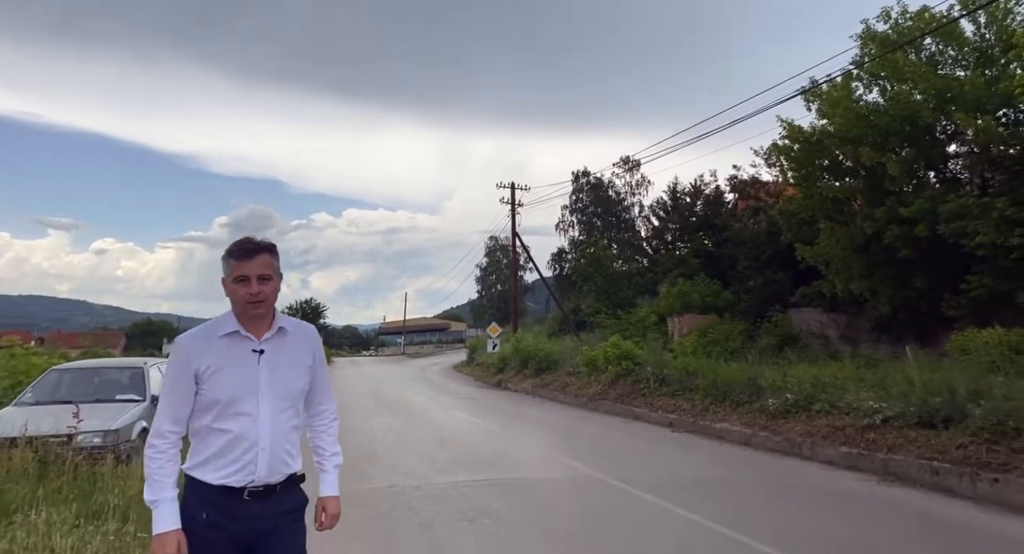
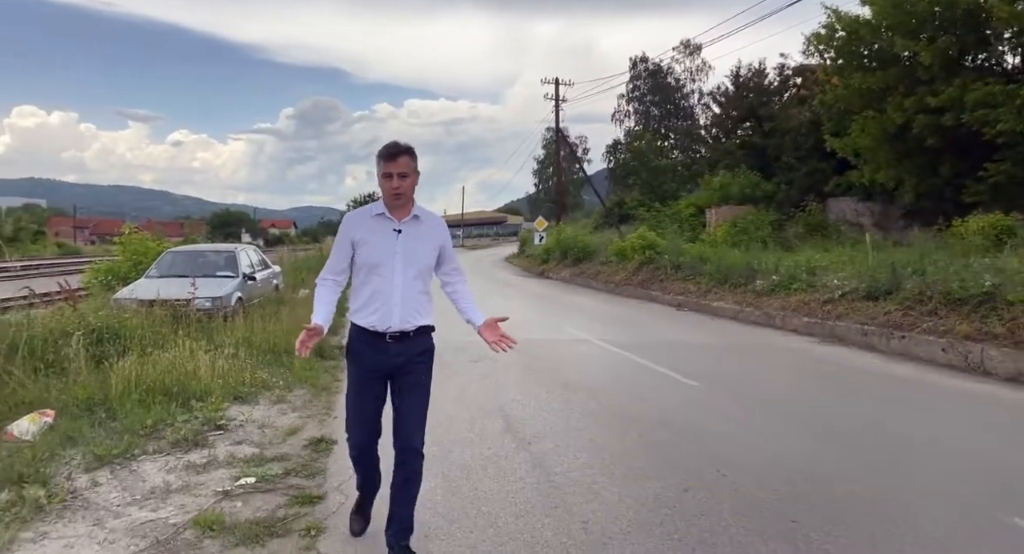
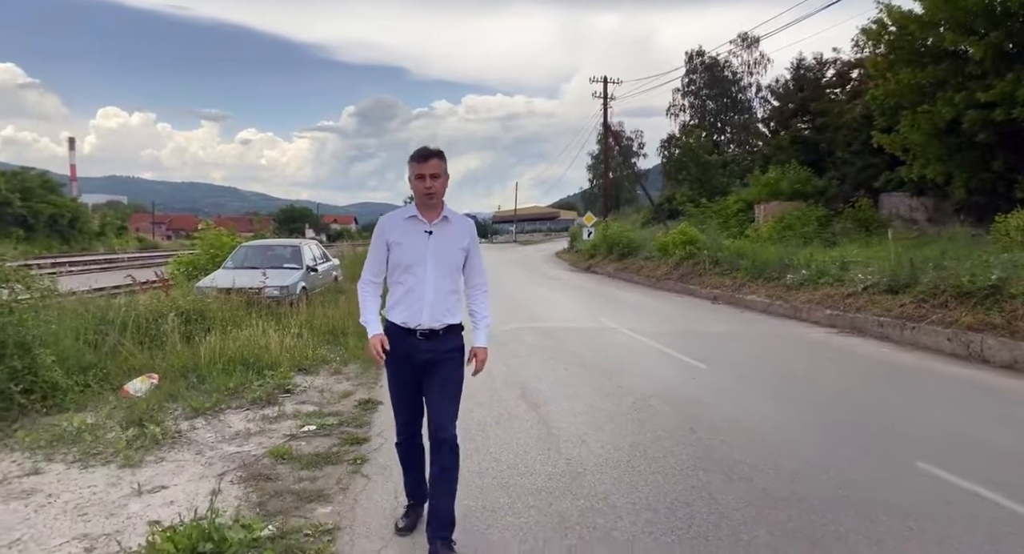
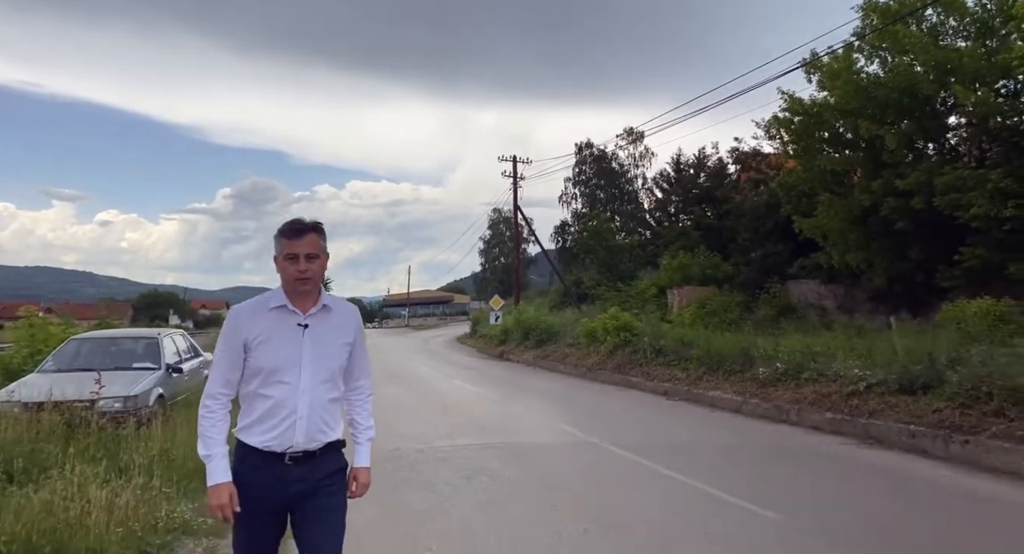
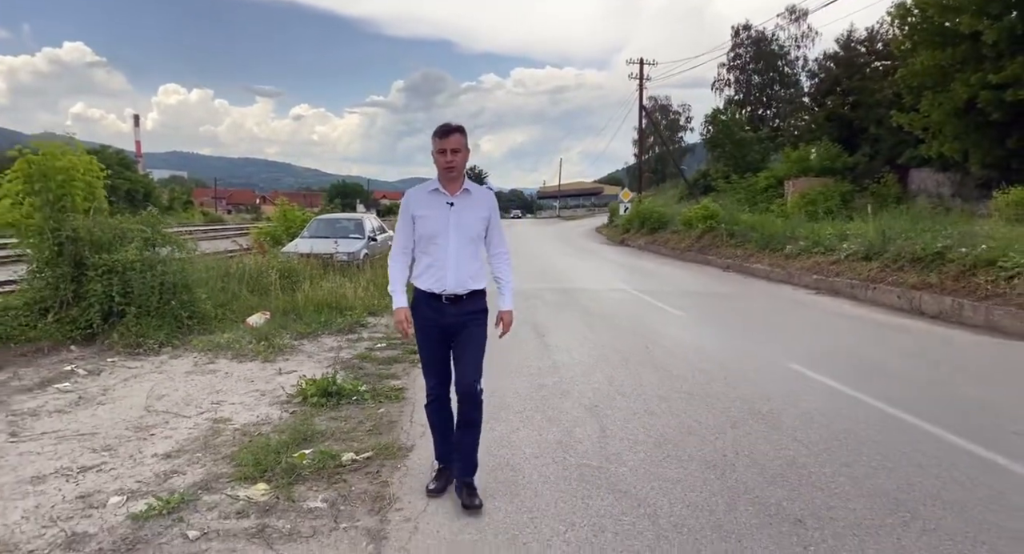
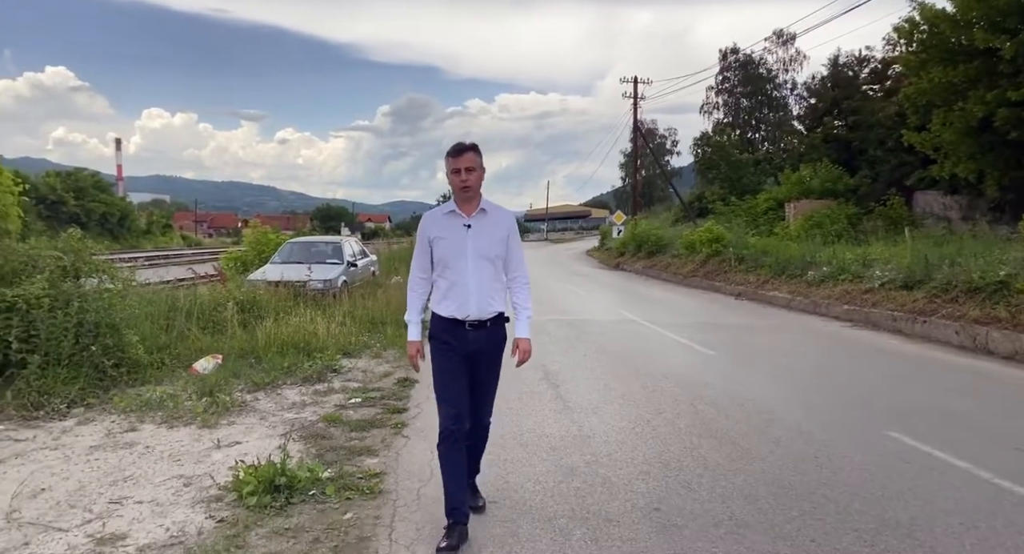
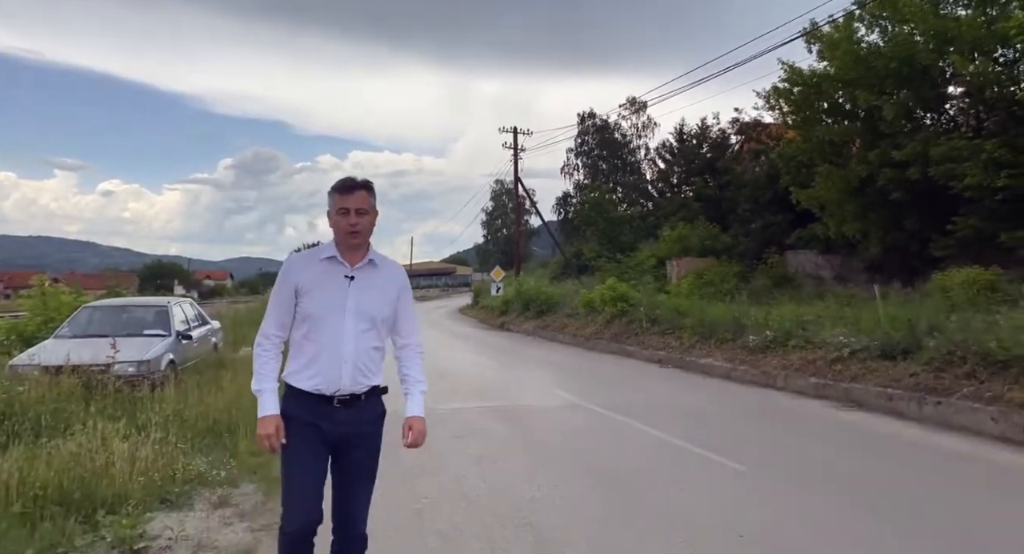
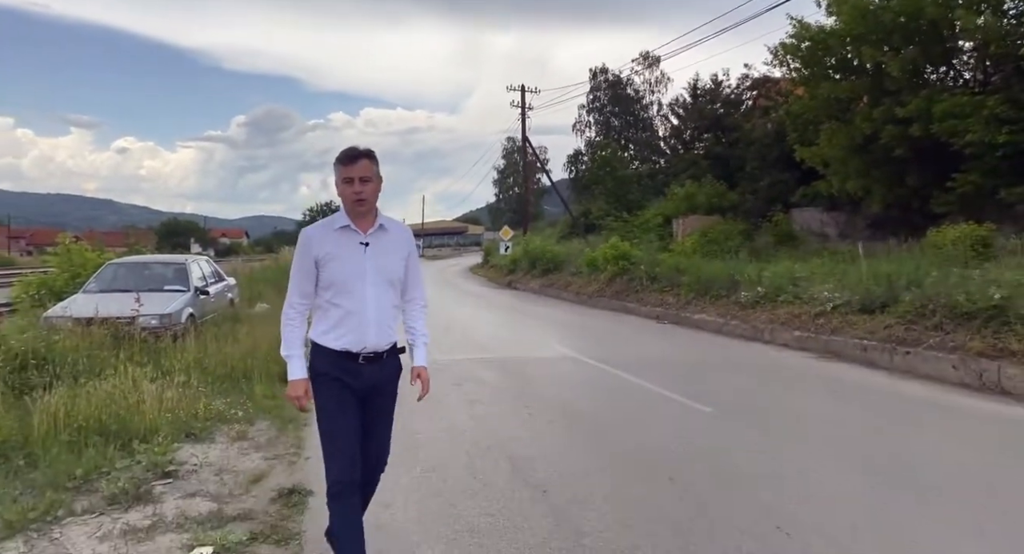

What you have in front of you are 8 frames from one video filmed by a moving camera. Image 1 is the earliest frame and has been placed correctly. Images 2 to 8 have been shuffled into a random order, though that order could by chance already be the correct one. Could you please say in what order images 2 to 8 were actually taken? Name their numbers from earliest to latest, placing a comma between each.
4, 7, 8, 2, 3, 6, 5
